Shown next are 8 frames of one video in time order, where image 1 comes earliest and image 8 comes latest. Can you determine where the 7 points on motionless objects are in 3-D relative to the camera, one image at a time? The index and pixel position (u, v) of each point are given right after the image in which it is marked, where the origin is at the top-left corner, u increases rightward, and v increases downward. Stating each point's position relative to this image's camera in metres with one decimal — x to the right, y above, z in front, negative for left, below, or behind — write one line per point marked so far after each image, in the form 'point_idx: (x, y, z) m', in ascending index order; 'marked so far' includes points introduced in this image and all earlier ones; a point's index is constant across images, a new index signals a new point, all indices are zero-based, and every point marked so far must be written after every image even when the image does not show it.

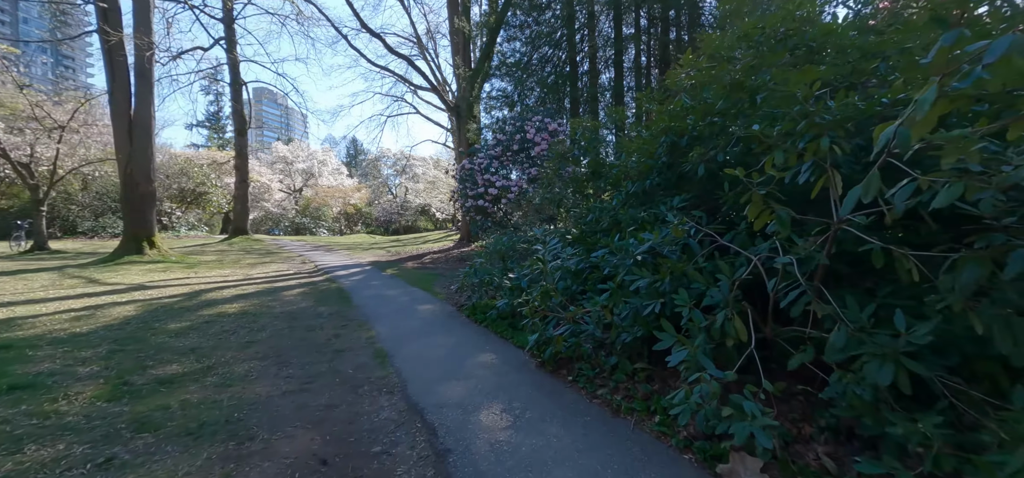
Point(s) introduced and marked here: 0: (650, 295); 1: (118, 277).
0: (+1.0, -0.4, +2.9) m
1: (-8.2, -0.8, +8.7) m
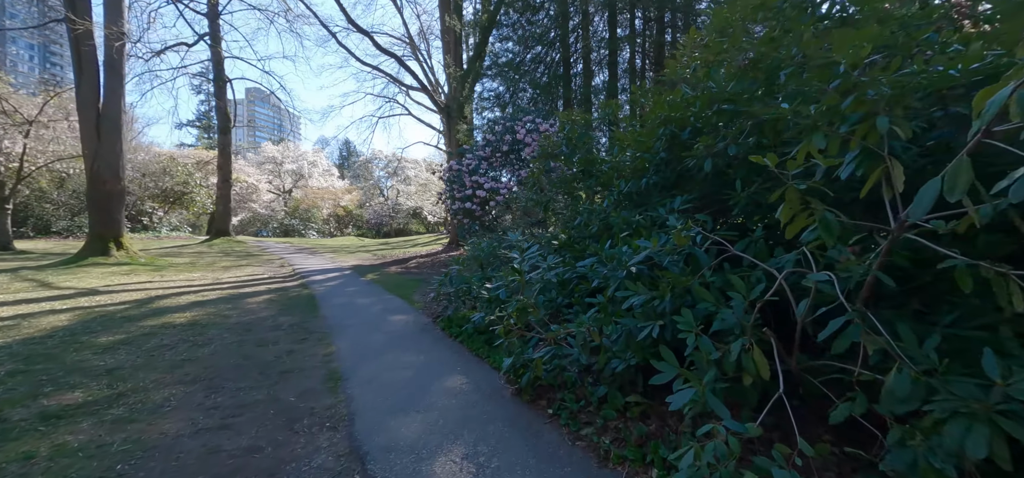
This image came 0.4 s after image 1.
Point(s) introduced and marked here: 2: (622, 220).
0: (+0.8, -0.4, +2.4) m
1: (-8.4, -0.8, +8.0) m
2: (+0.9, +0.2, +3.3) m
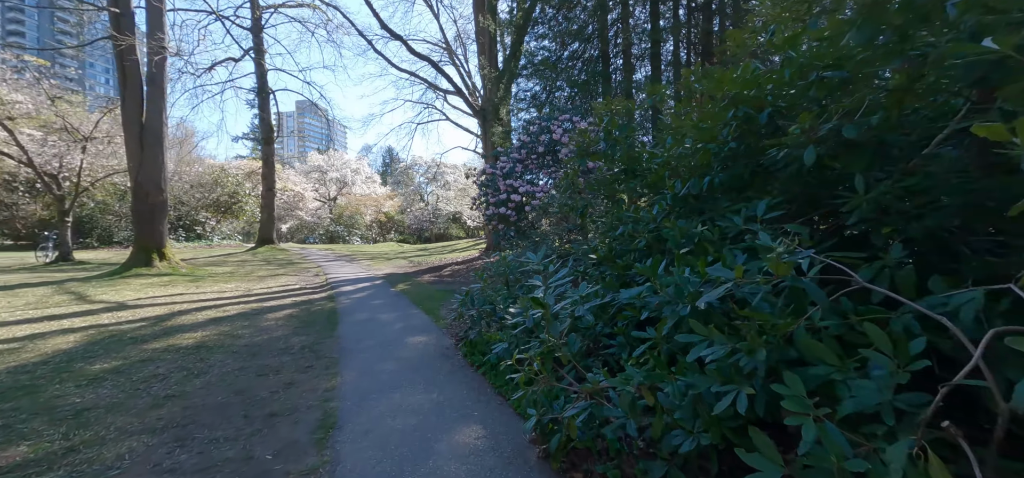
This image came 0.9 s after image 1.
0: (+0.8, -0.5, +1.6) m
1: (-7.8, -1.0, +8.1) m
2: (+1.0, 0.0, +2.5) m
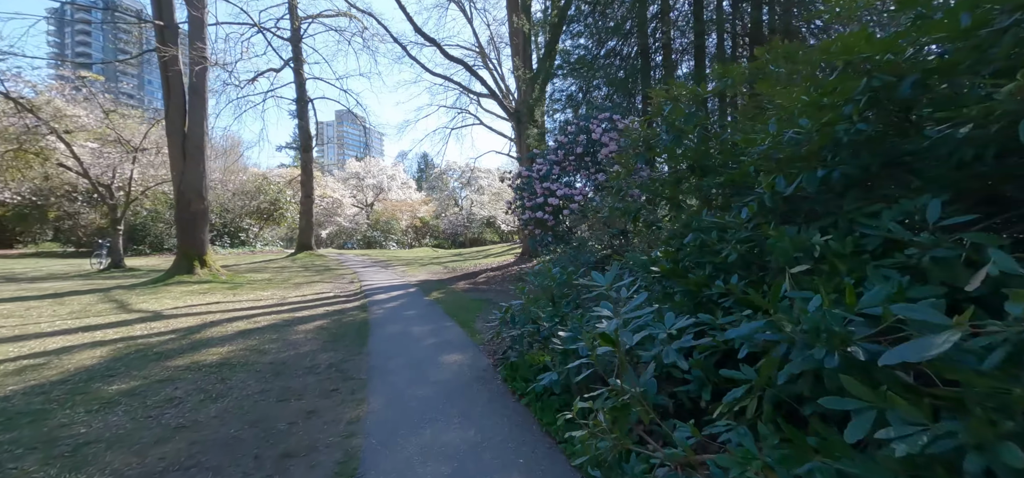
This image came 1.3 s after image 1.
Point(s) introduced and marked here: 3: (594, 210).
0: (+1.0, -0.6, +1.1) m
1: (-7.0, -1.2, +8.2) m
2: (+1.3, 0.0, +1.9) m
3: (+1.6, +0.6, +8.2) m
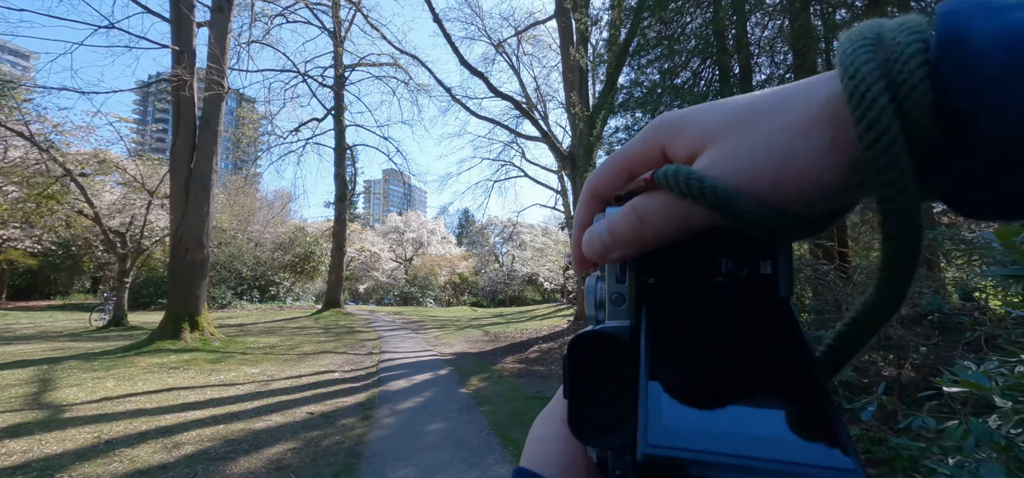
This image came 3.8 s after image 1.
0: (+1.4, -0.5, -1.8) m
1: (-6.0, -2.0, +5.9) m
2: (+1.7, -0.1, -0.9) m
3: (+2.6, -0.3, +5.4) m
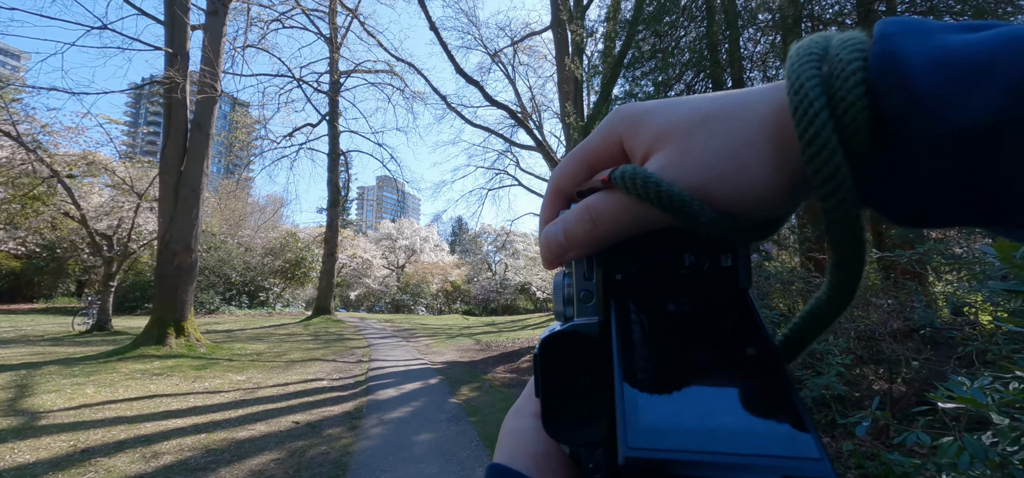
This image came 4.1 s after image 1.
0: (+1.4, -0.5, -1.8) m
1: (-6.1, -2.1, +5.8) m
2: (+1.7, -0.1, -0.9) m
3: (+2.5, -0.5, +5.4) m
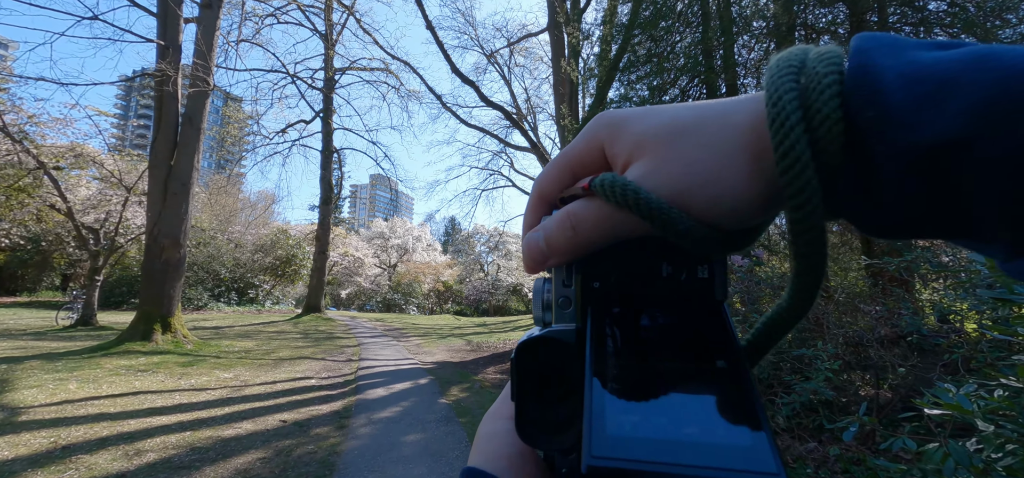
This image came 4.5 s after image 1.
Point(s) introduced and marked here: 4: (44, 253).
0: (+1.4, -0.5, -1.8) m
1: (-6.3, -2.0, +5.7) m
2: (+1.7, -0.1, -0.8) m
3: (+2.4, -0.5, +5.4) m
4: (-20.5, -0.6, +18.5) m
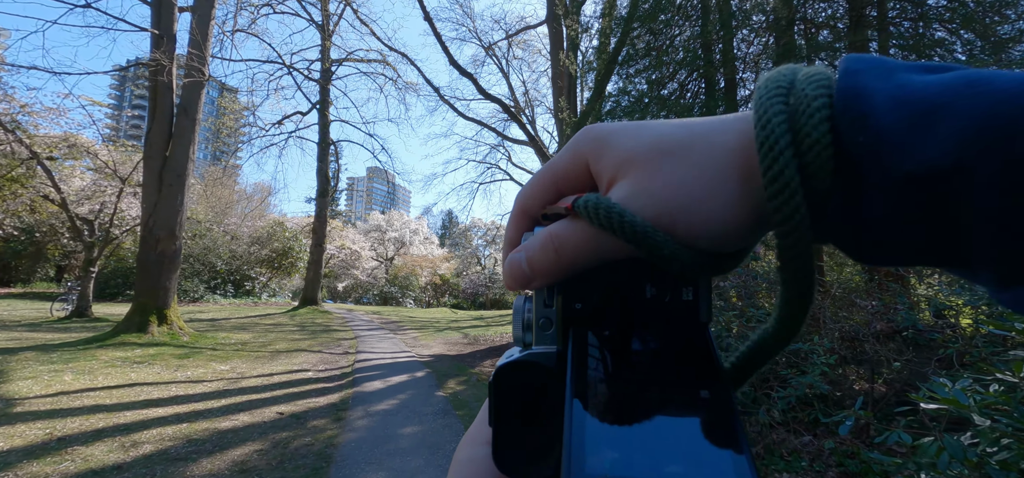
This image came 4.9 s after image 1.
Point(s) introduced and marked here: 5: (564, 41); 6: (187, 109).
0: (+1.5, -0.5, -1.7) m
1: (-6.3, -1.8, +5.6) m
2: (+1.8, -0.1, -0.8) m
3: (+2.4, -0.5, +5.4) m
4: (-20.6, -0.2, +18.3) m
5: (+2.0, +7.5, +16.0) m
6: (-7.1, +2.9, +9.3) m
